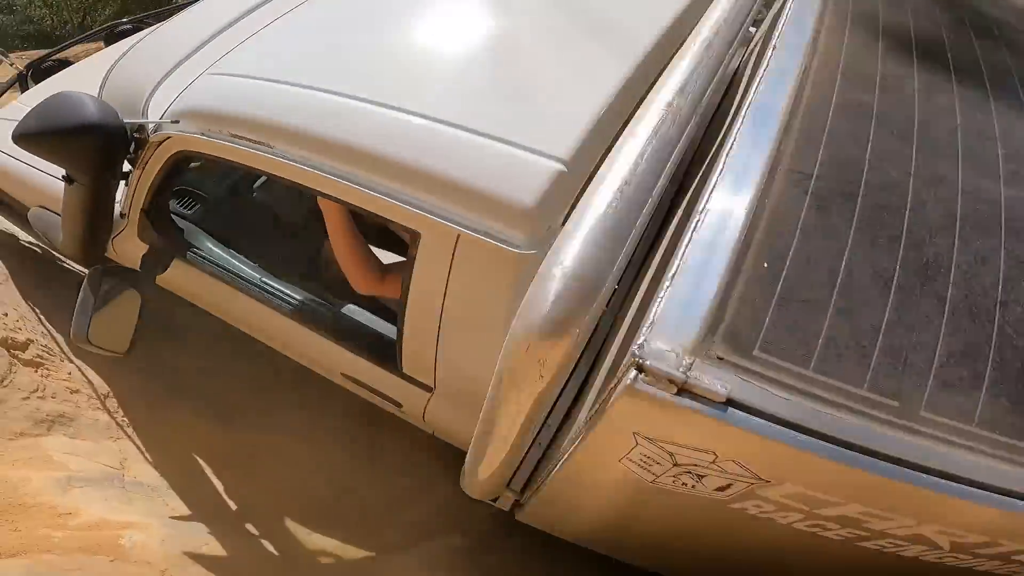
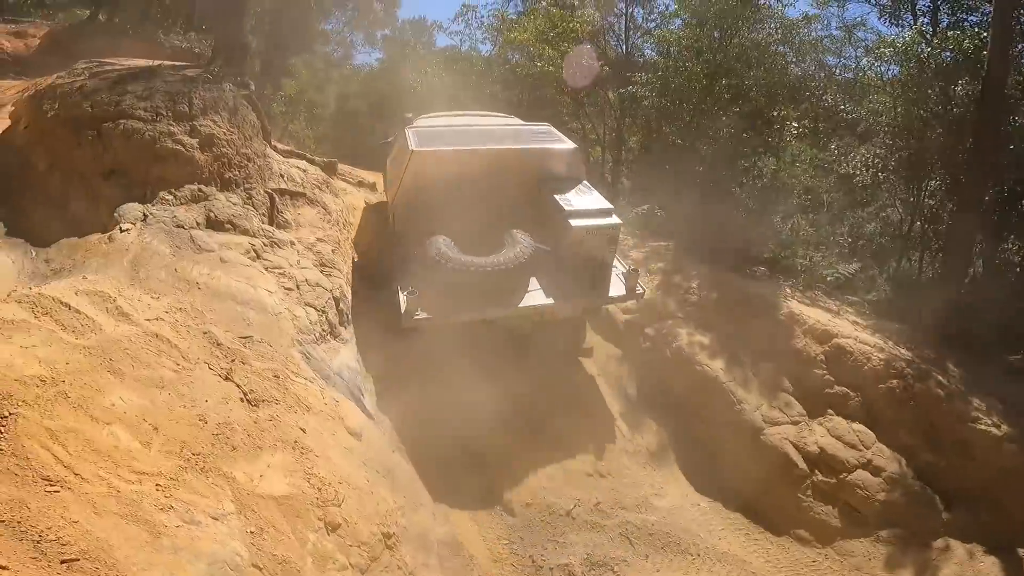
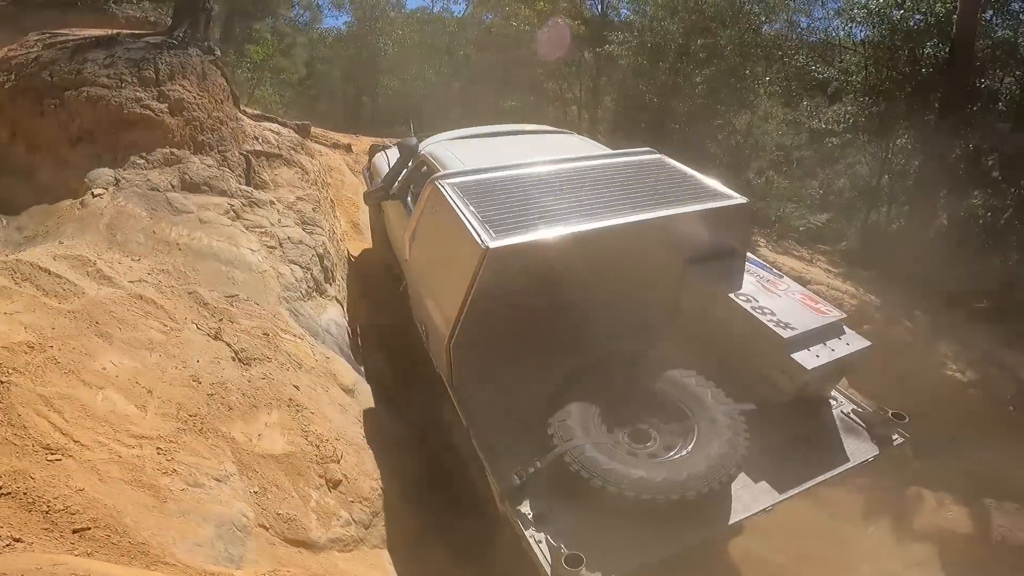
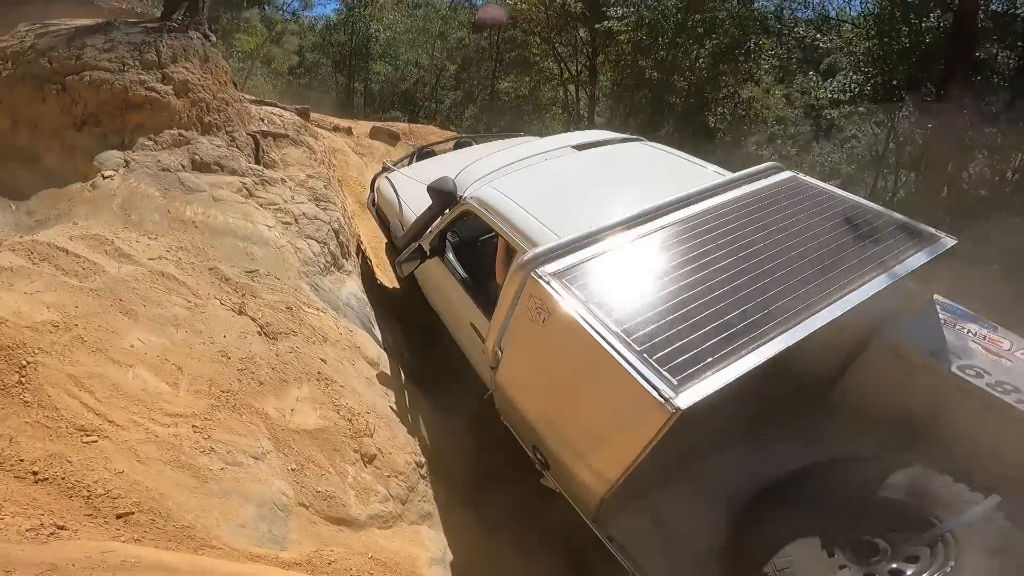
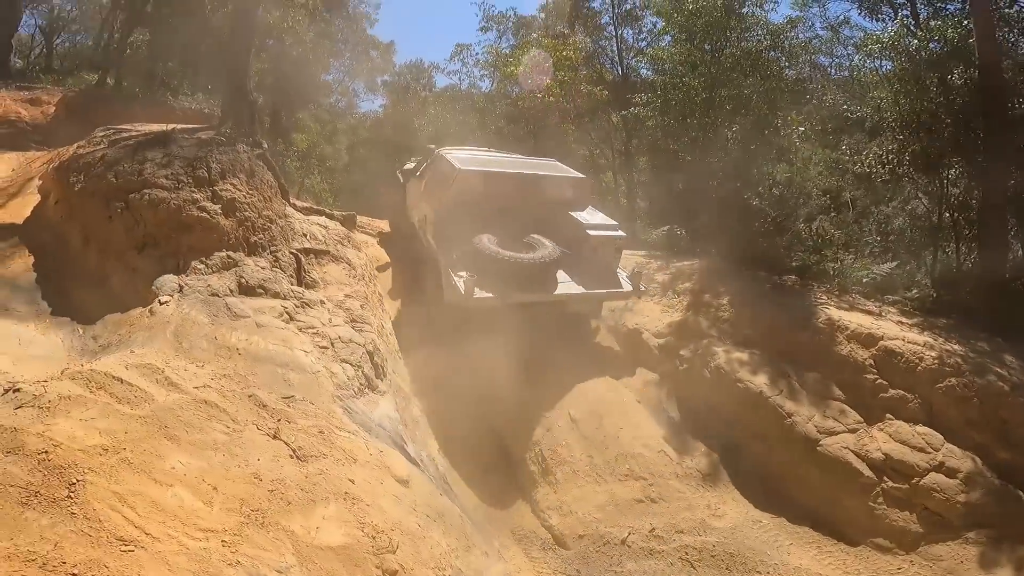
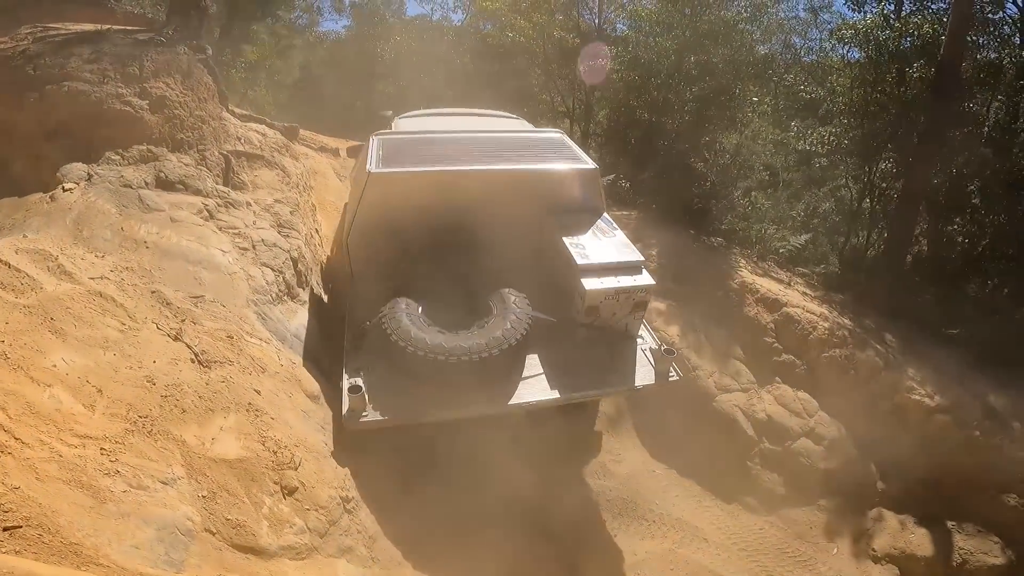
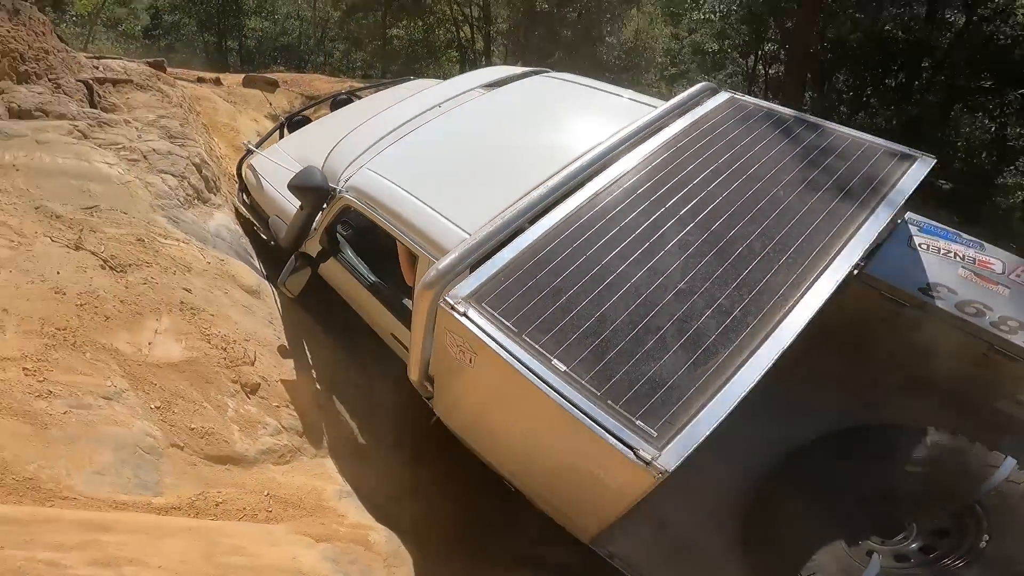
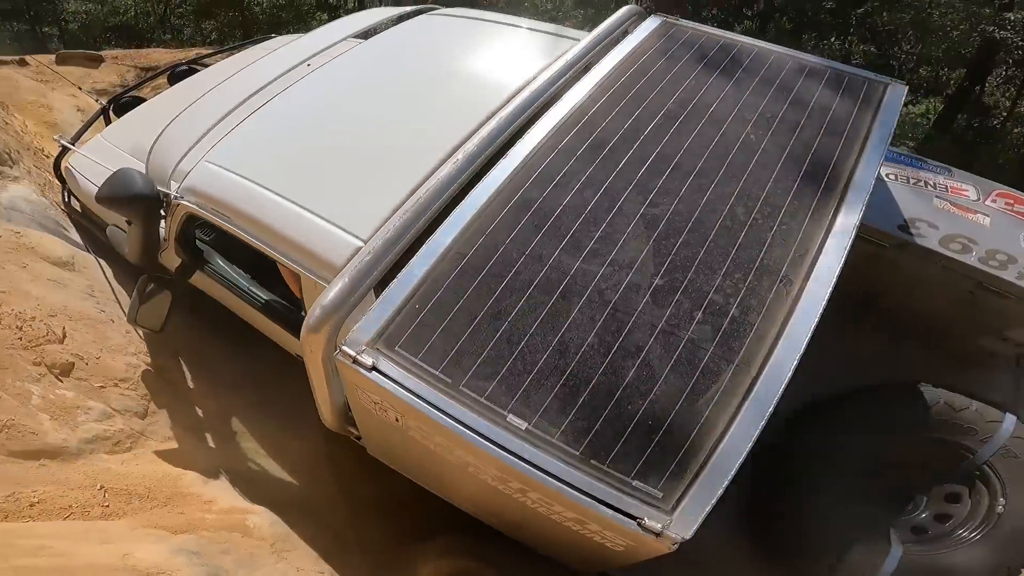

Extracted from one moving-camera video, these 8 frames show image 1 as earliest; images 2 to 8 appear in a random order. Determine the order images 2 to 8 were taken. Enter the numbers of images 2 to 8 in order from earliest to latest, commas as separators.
8, 7, 4, 3, 6, 2, 5
